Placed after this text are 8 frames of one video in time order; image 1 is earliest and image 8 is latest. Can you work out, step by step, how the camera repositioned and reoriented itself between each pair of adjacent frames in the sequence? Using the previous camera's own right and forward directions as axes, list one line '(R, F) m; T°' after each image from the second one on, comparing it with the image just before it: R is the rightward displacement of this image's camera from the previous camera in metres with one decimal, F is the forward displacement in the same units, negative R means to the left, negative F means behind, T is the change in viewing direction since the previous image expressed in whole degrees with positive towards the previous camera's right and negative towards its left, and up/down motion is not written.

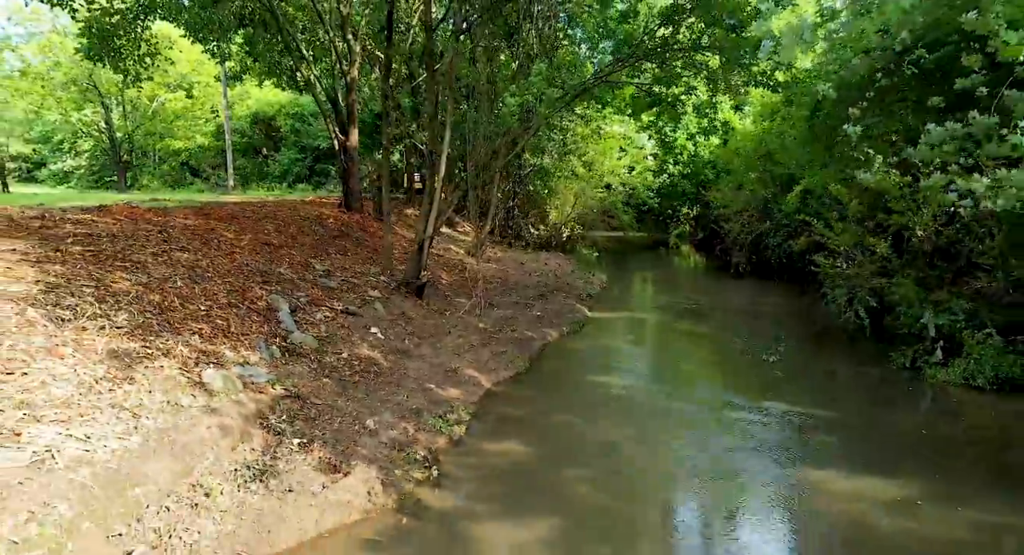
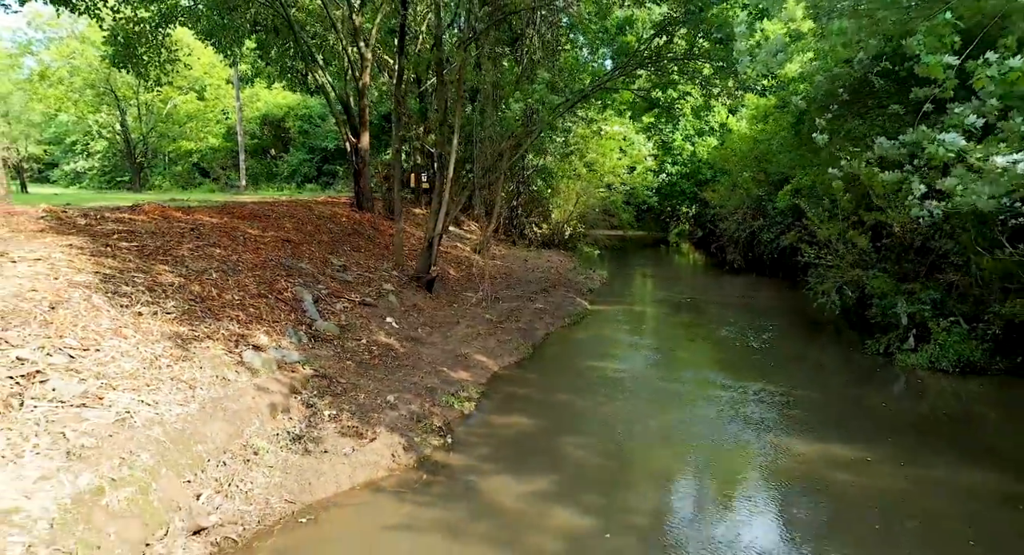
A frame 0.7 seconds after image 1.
(0.0, -0.7) m; 0°
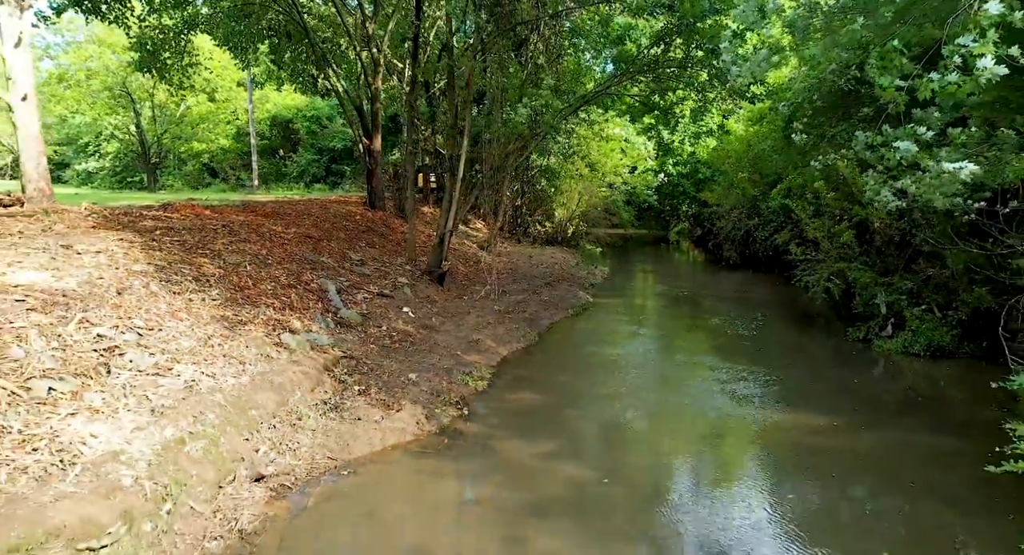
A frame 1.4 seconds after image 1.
(-0.1, -0.7) m; 0°
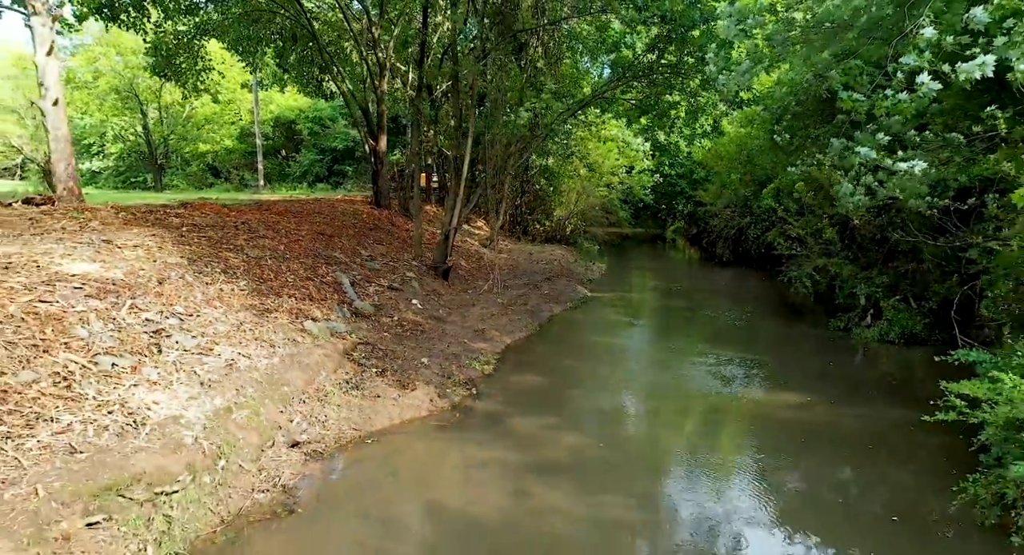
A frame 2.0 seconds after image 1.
(-0.1, -0.6) m; 0°
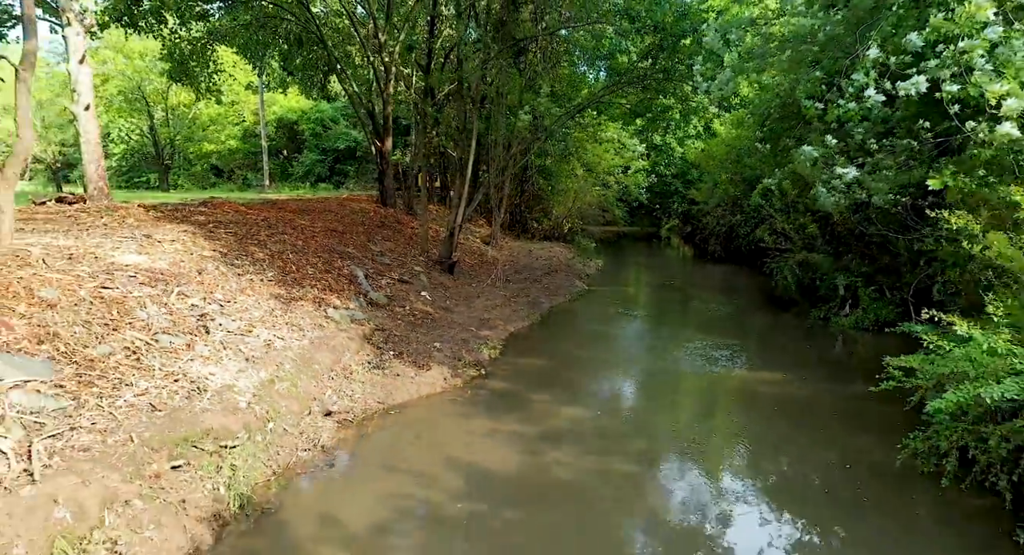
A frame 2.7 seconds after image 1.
(-0.1, -0.7) m; 0°
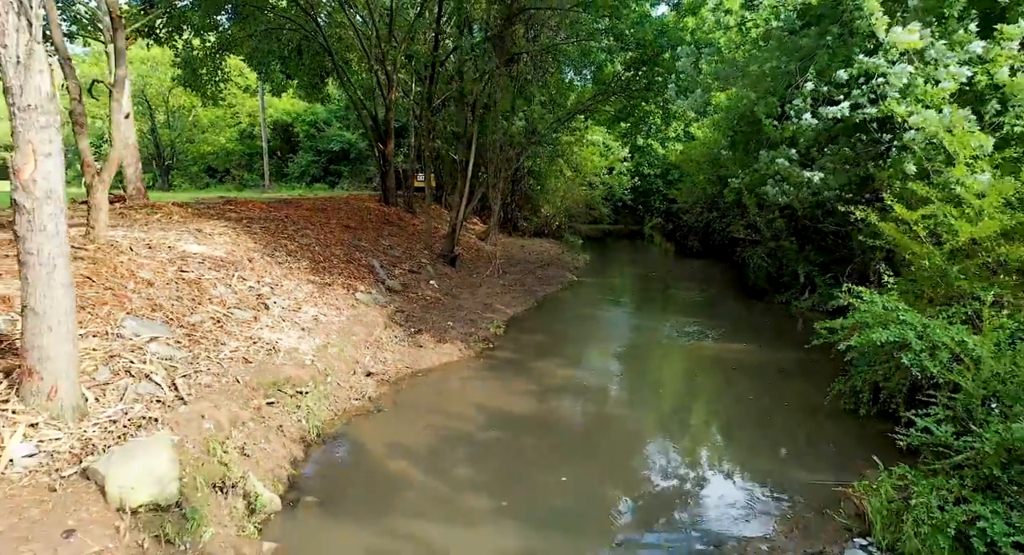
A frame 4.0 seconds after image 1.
(-0.3, -1.3) m; +1°
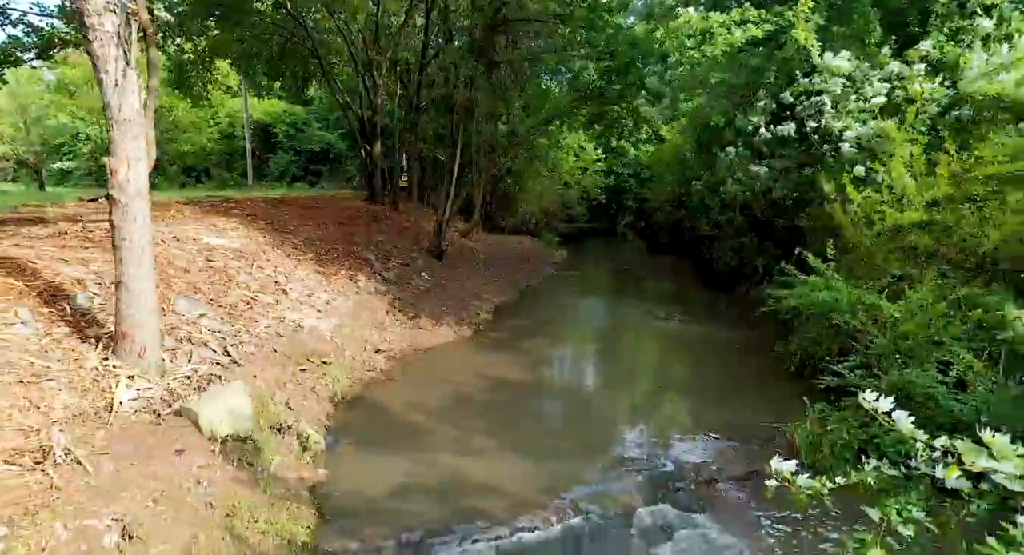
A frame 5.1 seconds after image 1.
(-0.2, -1.0) m; +2°
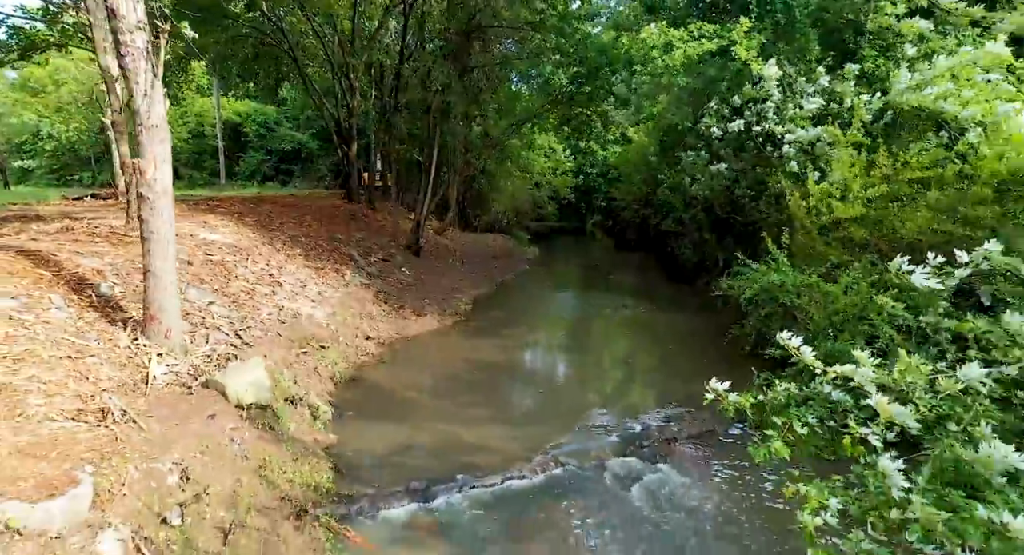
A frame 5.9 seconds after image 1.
(-0.2, -0.7) m; +3°
